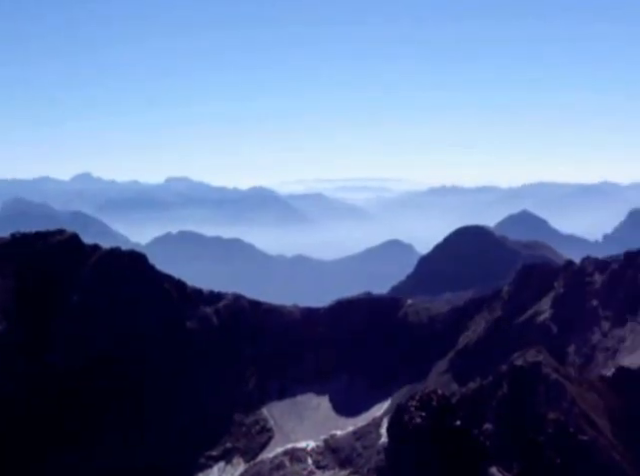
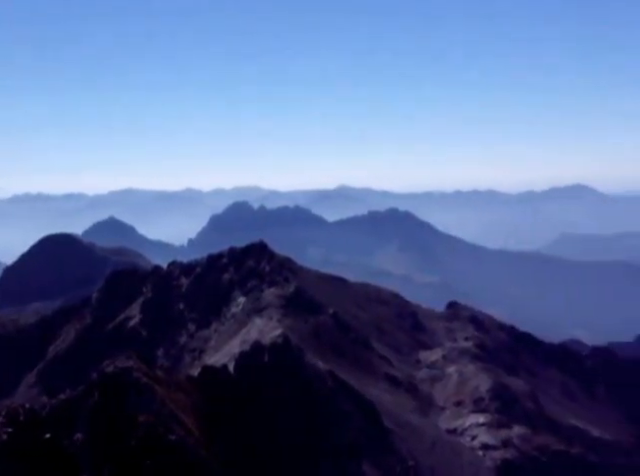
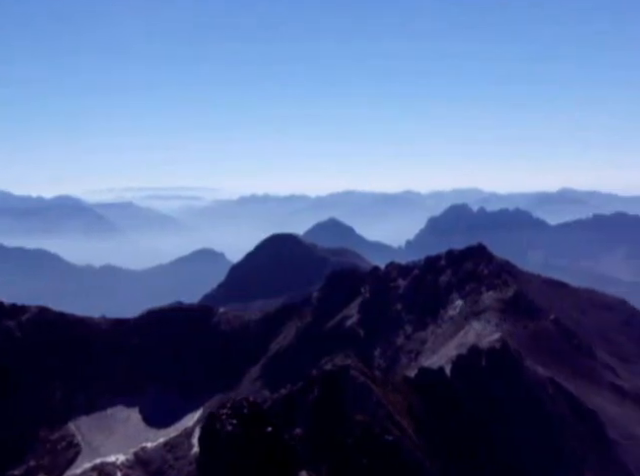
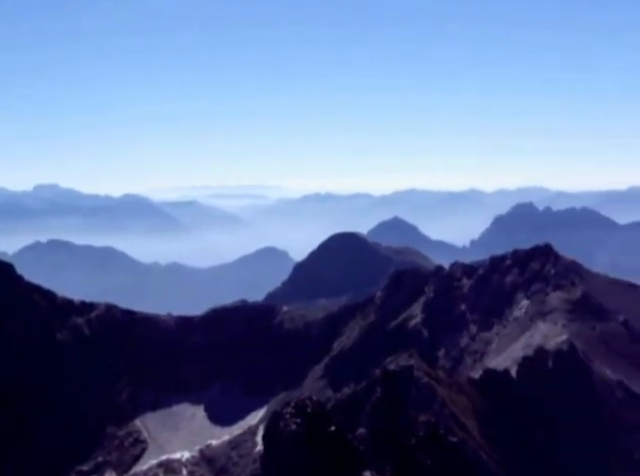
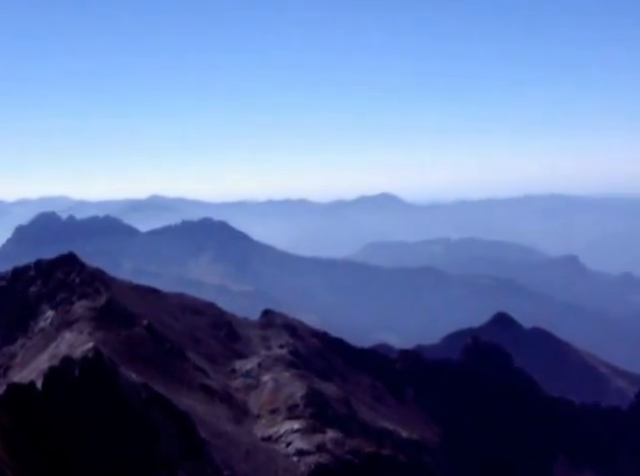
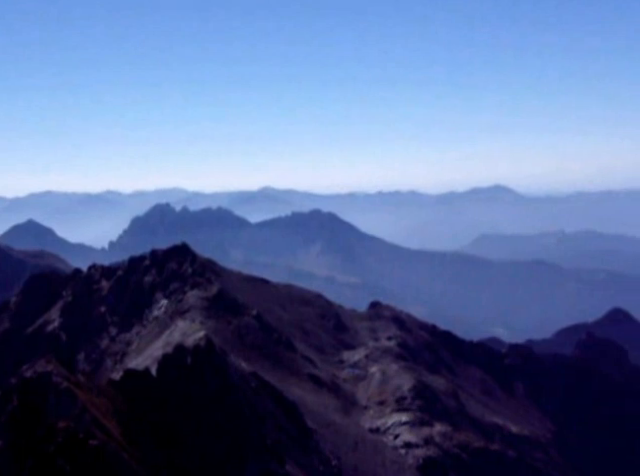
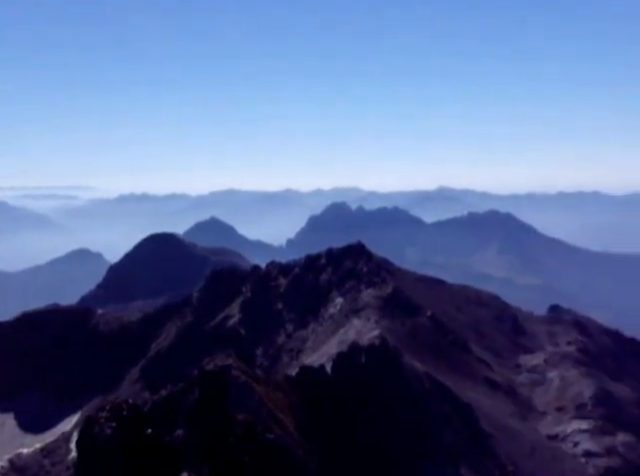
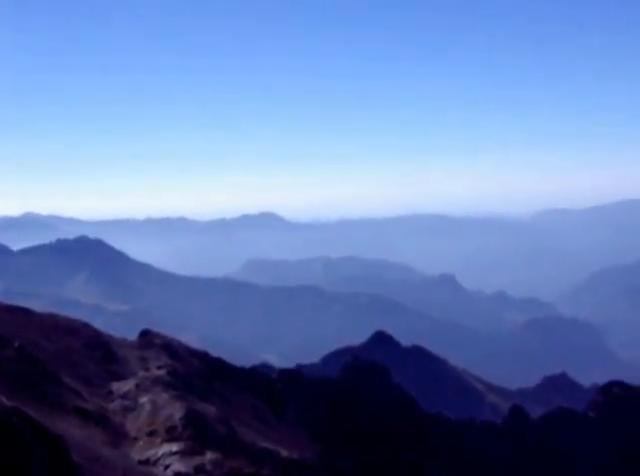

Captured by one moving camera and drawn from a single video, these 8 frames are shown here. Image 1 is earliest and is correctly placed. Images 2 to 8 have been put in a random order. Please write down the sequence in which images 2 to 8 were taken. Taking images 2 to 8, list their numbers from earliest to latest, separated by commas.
4, 3, 7, 2, 6, 5, 8
